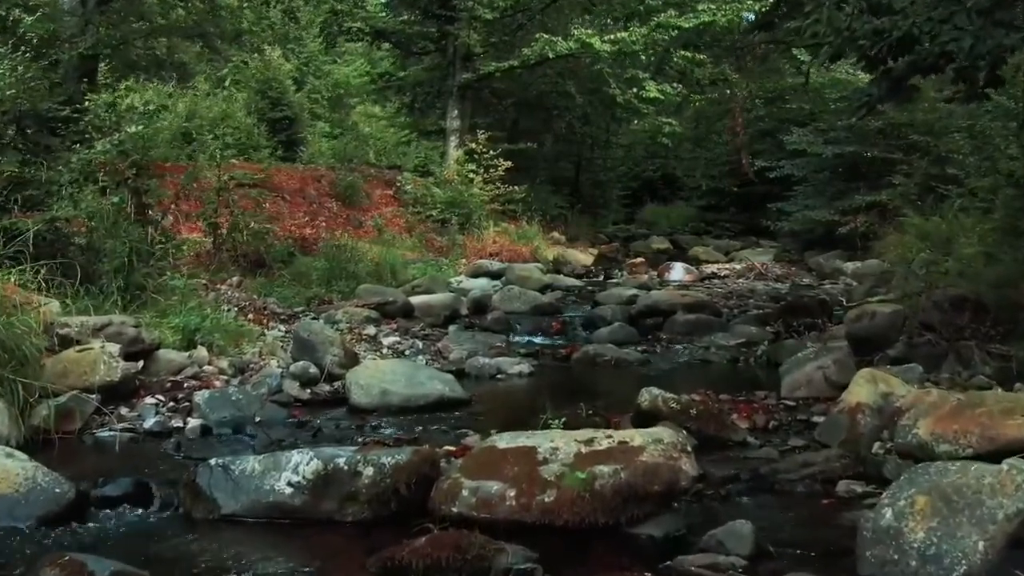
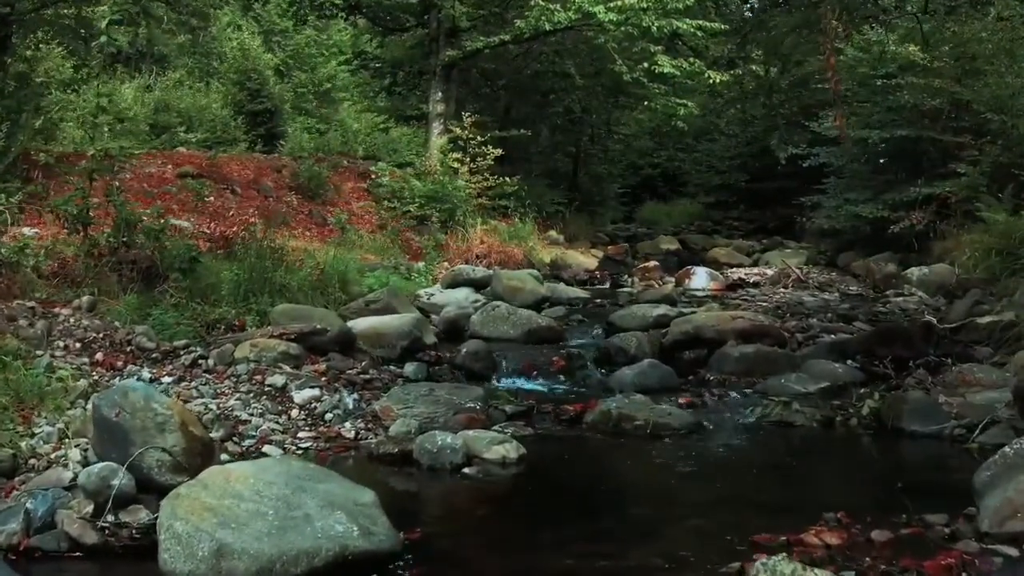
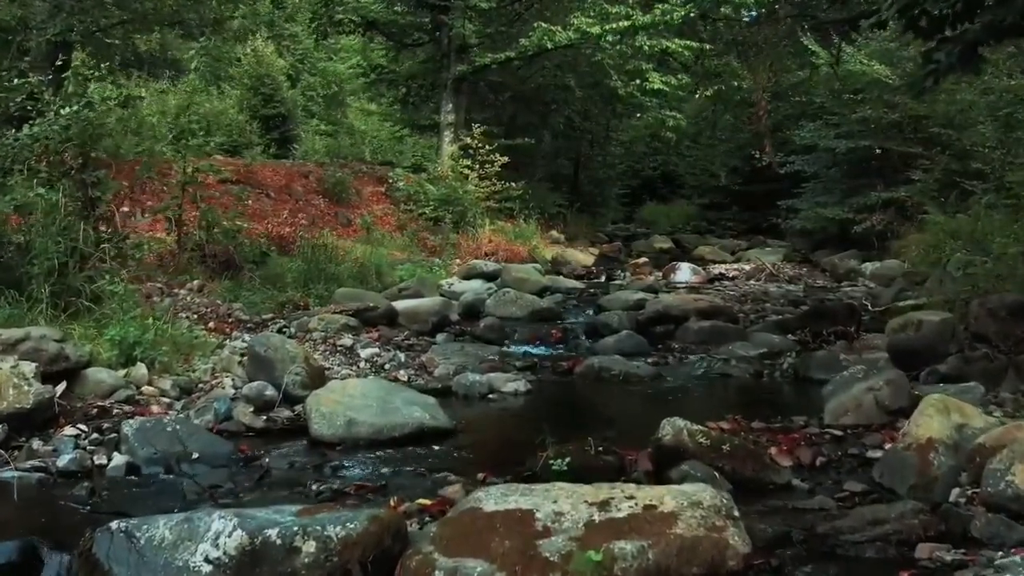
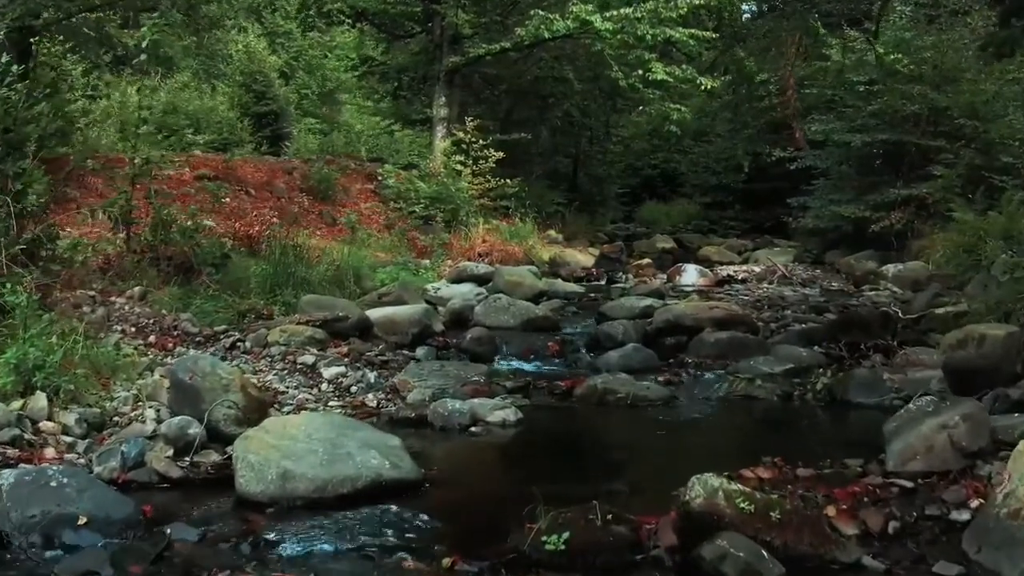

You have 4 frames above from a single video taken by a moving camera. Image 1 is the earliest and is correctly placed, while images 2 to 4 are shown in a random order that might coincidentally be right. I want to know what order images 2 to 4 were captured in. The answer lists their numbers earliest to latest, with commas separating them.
3, 4, 2
